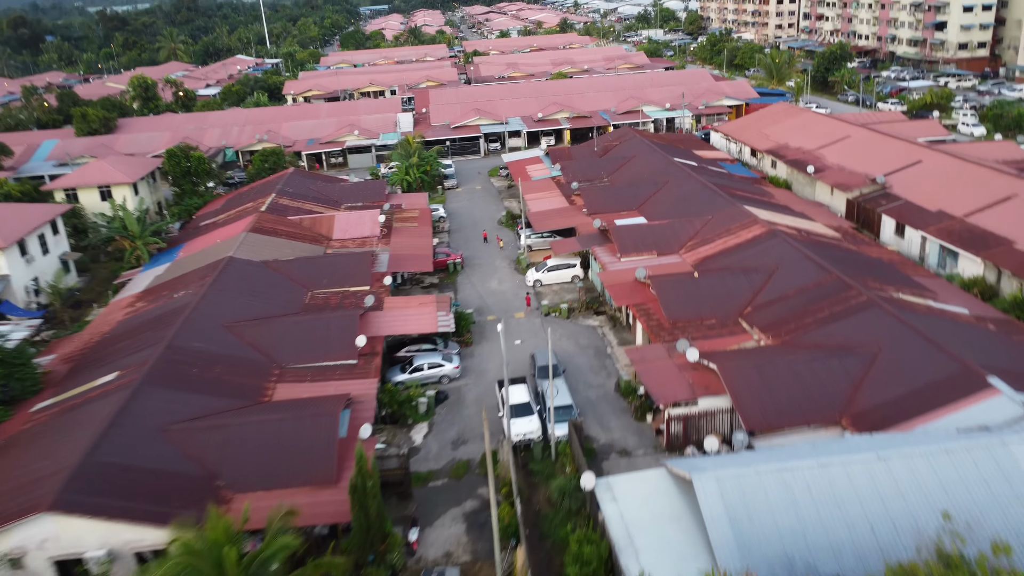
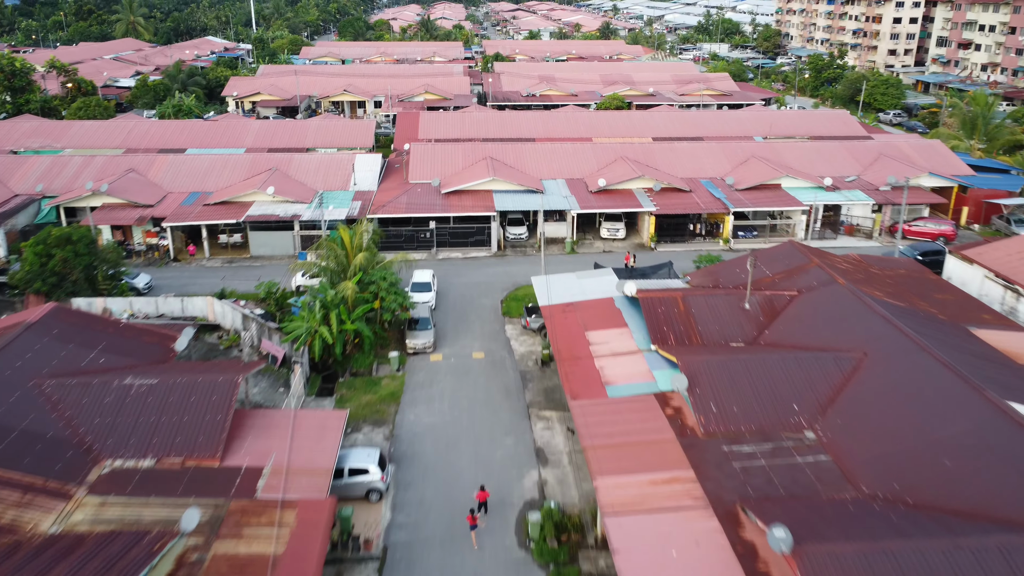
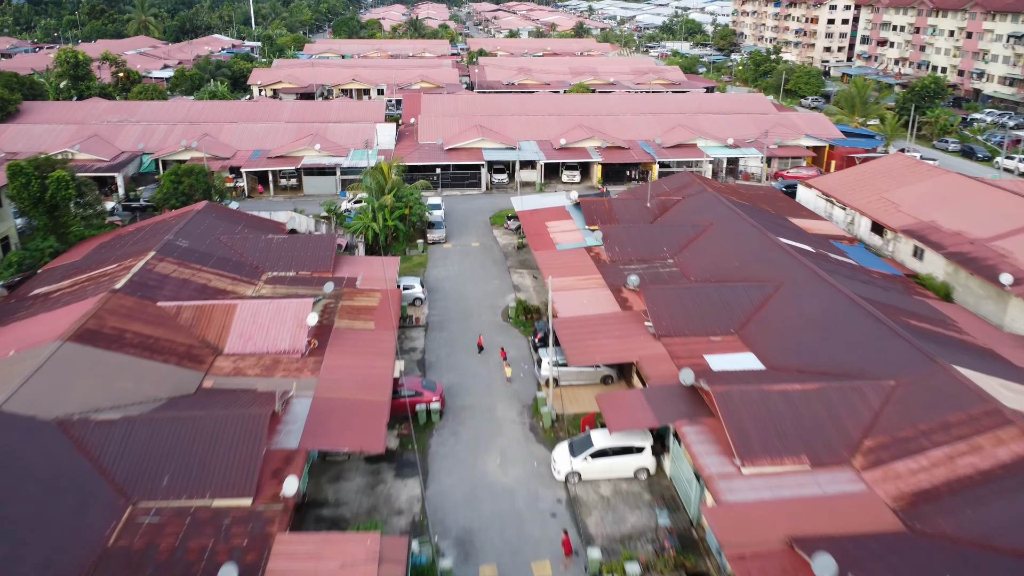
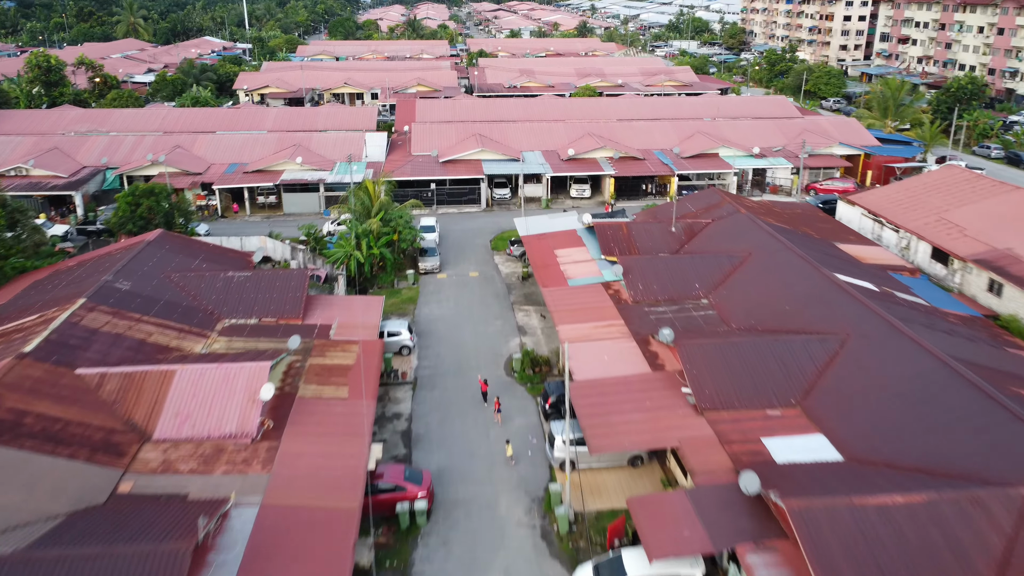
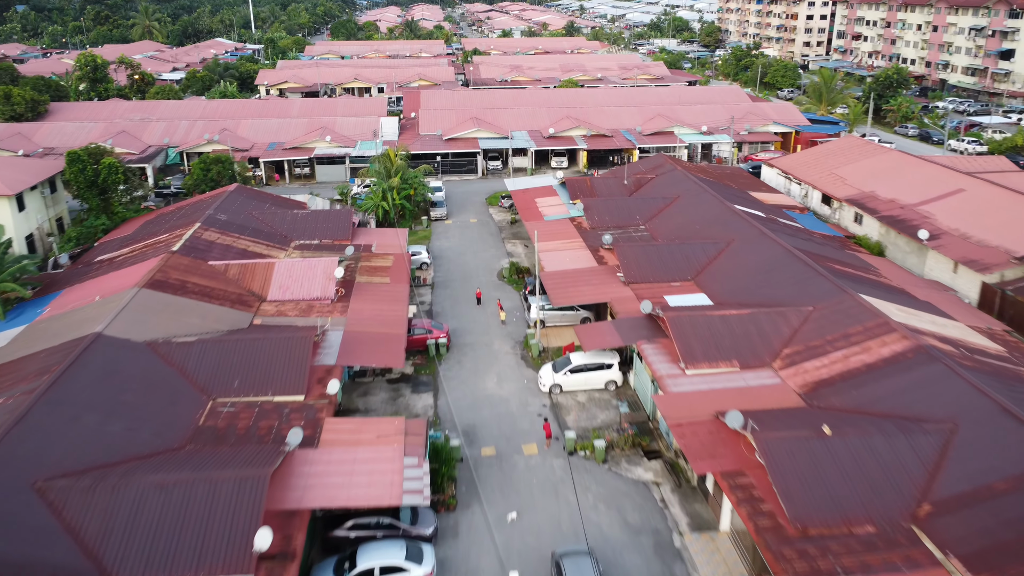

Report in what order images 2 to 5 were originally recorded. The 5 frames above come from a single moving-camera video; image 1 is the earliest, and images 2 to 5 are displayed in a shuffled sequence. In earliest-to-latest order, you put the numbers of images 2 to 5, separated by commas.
5, 3, 4, 2
